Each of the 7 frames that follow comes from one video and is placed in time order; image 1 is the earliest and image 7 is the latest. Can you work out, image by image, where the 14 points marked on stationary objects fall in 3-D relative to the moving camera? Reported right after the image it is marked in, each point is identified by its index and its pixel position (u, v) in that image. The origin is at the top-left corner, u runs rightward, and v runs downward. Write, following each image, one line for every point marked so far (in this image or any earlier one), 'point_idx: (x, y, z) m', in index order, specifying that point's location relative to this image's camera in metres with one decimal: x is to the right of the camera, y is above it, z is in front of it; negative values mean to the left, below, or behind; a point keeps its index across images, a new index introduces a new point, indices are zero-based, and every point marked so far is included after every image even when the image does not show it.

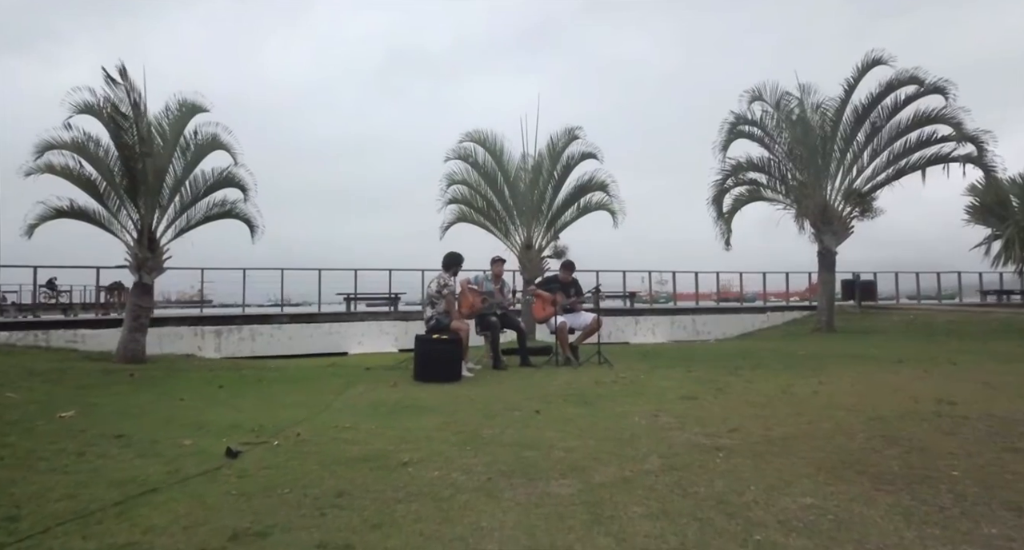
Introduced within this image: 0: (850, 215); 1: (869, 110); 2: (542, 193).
0: (+10.3, +1.8, +18.0) m
1: (+10.0, +4.6, +16.6) m
2: (+0.8, +2.2, +15.7) m
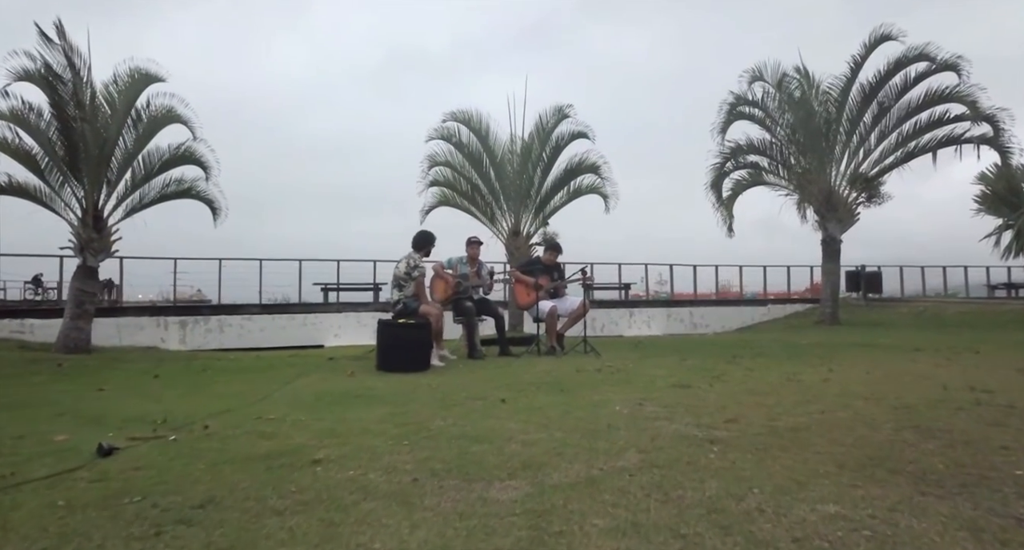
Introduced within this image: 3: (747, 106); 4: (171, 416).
0: (+10.0, +2.2, +17.1) m
1: (+9.7, +4.9, +15.7) m
2: (+0.5, +2.5, +14.9) m
3: (+6.7, +4.8, +16.8) m
4: (-2.6, -1.1, +4.5) m
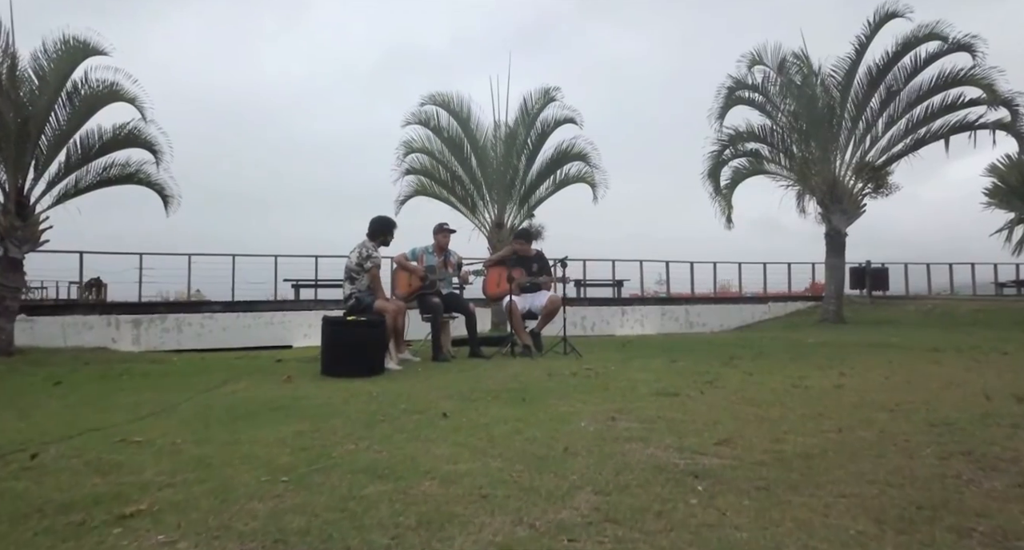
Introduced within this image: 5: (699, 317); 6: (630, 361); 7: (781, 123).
0: (+9.6, +2.3, +16.2) m
1: (+9.3, +5.1, +14.8) m
2: (+0.1, +2.6, +13.9) m
3: (+6.3, +4.9, +15.8) m
4: (-3.0, -1.0, +3.5) m
5: (+6.1, -1.4, +19.4) m
6: (+1.5, -1.1, +7.7) m
7: (+7.2, +4.1, +15.8) m
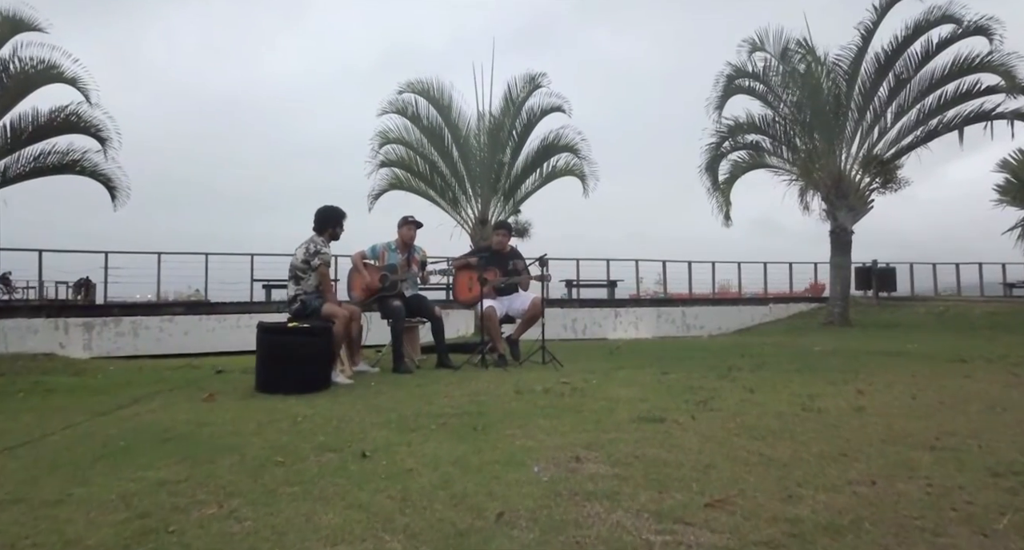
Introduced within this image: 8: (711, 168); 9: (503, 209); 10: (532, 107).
0: (+9.2, +2.3, +15.3) m
1: (+8.9, +5.1, +13.9) m
2: (-0.3, +2.6, +13.0) m
3: (+5.9, +4.9, +14.9) m
4: (-3.3, -1.0, +2.6) m
5: (+5.8, -1.4, +18.5) m
6: (+1.2, -1.1, +6.8) m
7: (+6.8, +4.1, +14.9) m
8: (+4.9, +2.6, +14.6) m
9: (-0.2, +1.5, +13.3) m
10: (+0.4, +3.7, +12.9) m
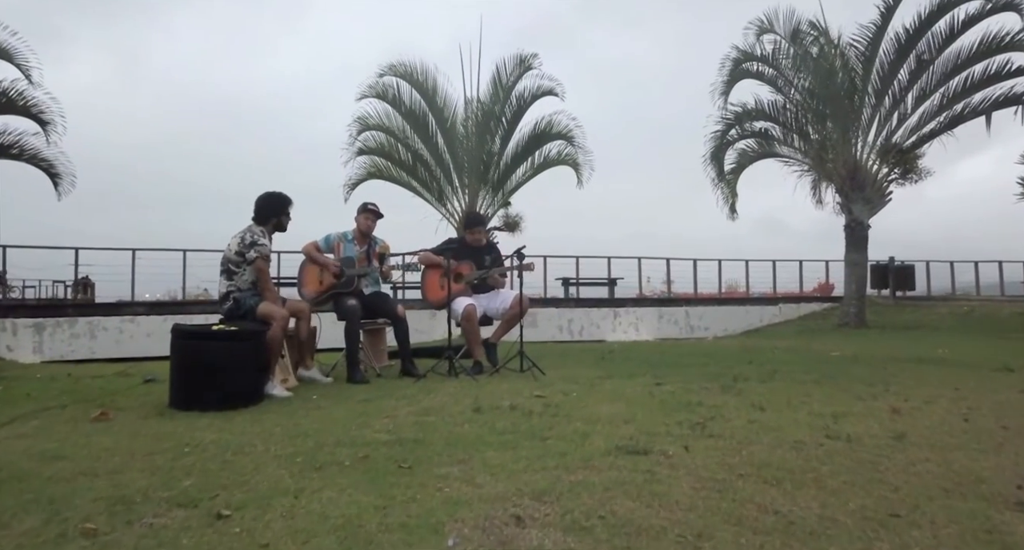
0: (+9.0, +2.3, +14.2) m
1: (+8.7, +5.1, +12.9) m
2: (-0.5, +2.7, +12.1) m
3: (+5.7, +5.0, +13.9) m
4: (-3.7, -0.9, +1.7) m
5: (+5.6, -1.3, +17.6) m
6: (+0.9, -1.1, +5.9) m
7: (+6.6, +4.1, +13.9) m
8: (+4.7, +2.7, +13.6) m
9: (-0.4, +1.5, +12.4) m
10: (+0.2, +3.7, +11.9) m
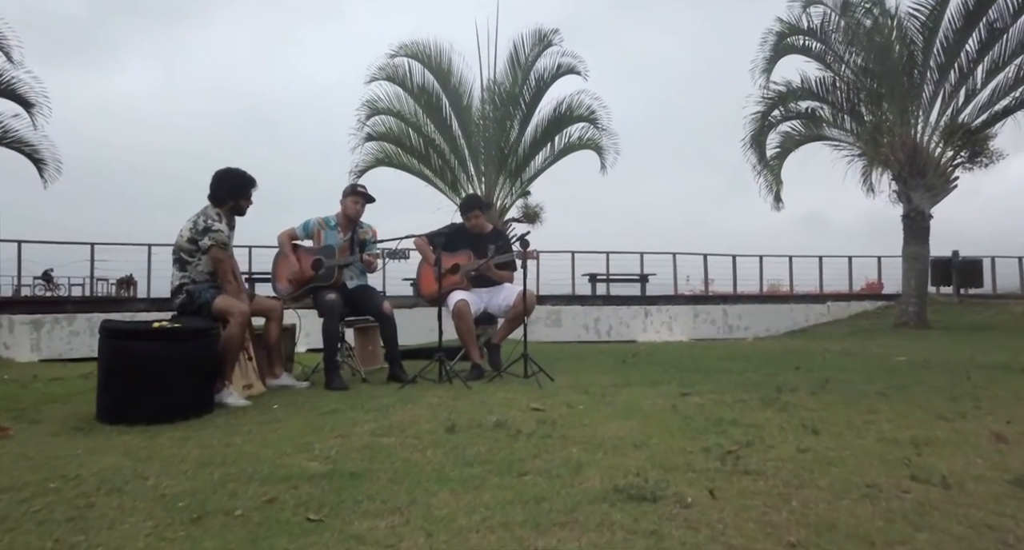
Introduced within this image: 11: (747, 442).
0: (+9.5, +2.4, +12.8) m
1: (+9.1, +5.2, +11.4) m
2: (-0.1, +2.8, +11.2) m
3: (+6.2, +5.1, +12.7) m
4: (-3.9, -0.8, +1.1) m
5: (+6.3, -1.2, +16.3) m
6: (+0.9, -1.0, +4.9) m
7: (+7.1, +4.2, +12.6) m
8: (+5.2, +2.8, +12.4) m
9: (0.0, +1.6, +11.5) m
10: (+0.6, +3.8, +11.0) m
11: (+1.3, -0.9, +3.3) m
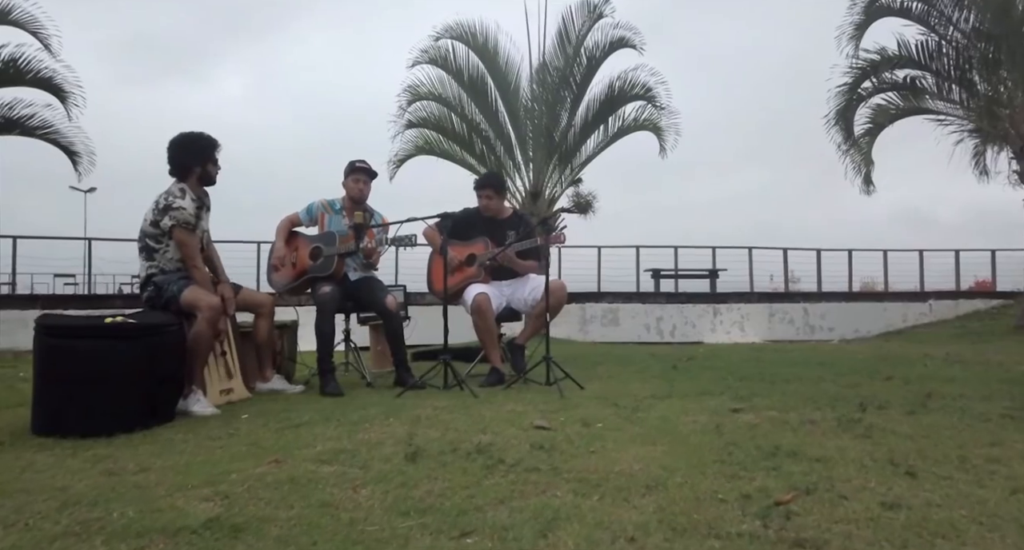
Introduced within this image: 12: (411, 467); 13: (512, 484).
0: (+10.5, +2.6, +10.7) m
1: (+9.9, +5.3, +9.4) m
2: (+0.7, +2.9, +10.4) m
3: (+7.2, +5.2, +11.0) m
4: (-4.3, -0.8, +0.8) m
5: (+7.8, -1.1, +14.7) m
6: (+1.0, -0.9, +4.0) m
7: (+8.1, +4.3, +10.8) m
8: (+6.1, +2.9, +10.9) m
9: (+0.9, +1.7, +10.7) m
10: (+1.4, +3.9, +10.1) m
11: (+1.2, -0.9, +2.4) m
12: (-0.4, -0.8, +2.6) m
13: (0.0, -0.9, +2.4) m
